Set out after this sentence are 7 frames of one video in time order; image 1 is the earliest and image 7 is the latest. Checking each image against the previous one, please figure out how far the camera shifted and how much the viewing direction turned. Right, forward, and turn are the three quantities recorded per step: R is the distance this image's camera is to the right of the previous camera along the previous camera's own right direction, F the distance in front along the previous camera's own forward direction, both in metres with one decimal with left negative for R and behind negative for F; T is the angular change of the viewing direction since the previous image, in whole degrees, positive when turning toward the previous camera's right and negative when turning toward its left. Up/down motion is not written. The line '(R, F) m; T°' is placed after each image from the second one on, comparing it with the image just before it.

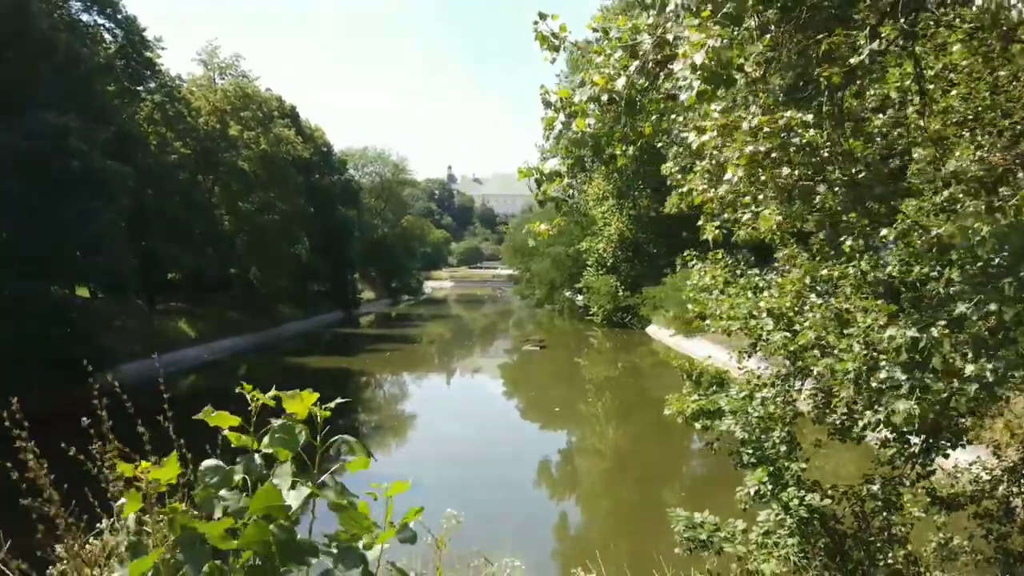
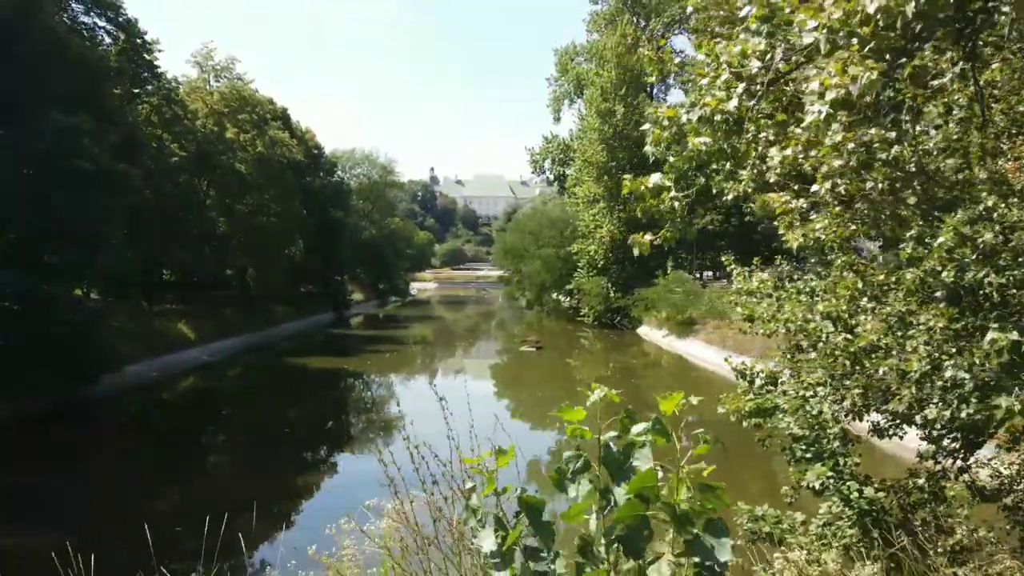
(-0.5, -0.2) m; +1°
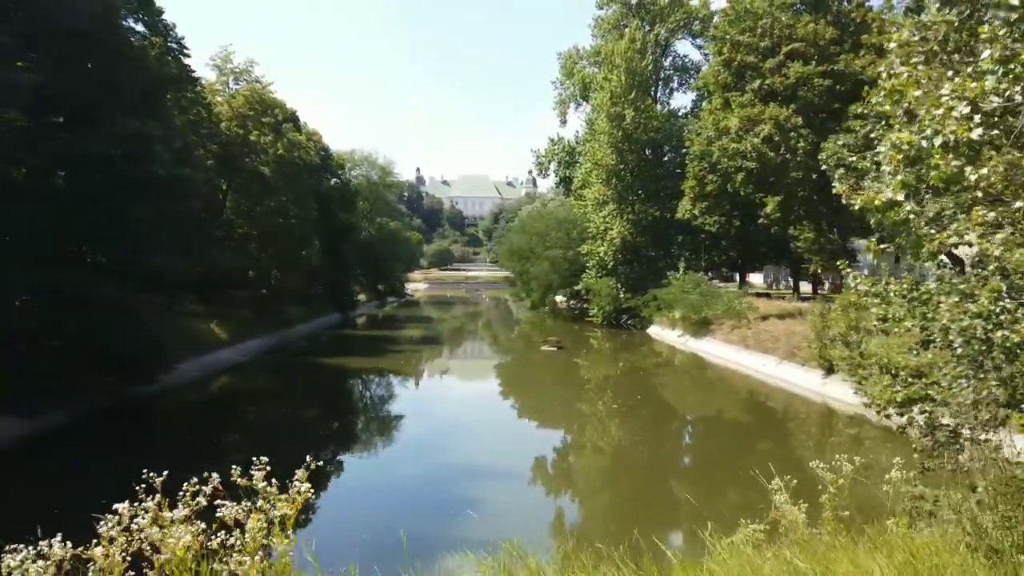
(-1.3, -0.5) m; +1°
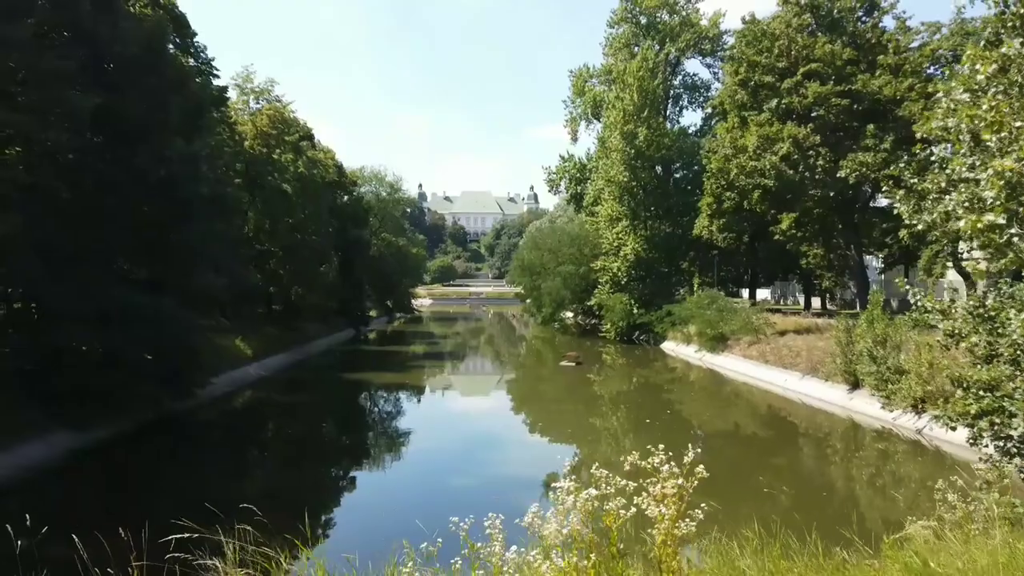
(-0.7, -0.3) m; 0°
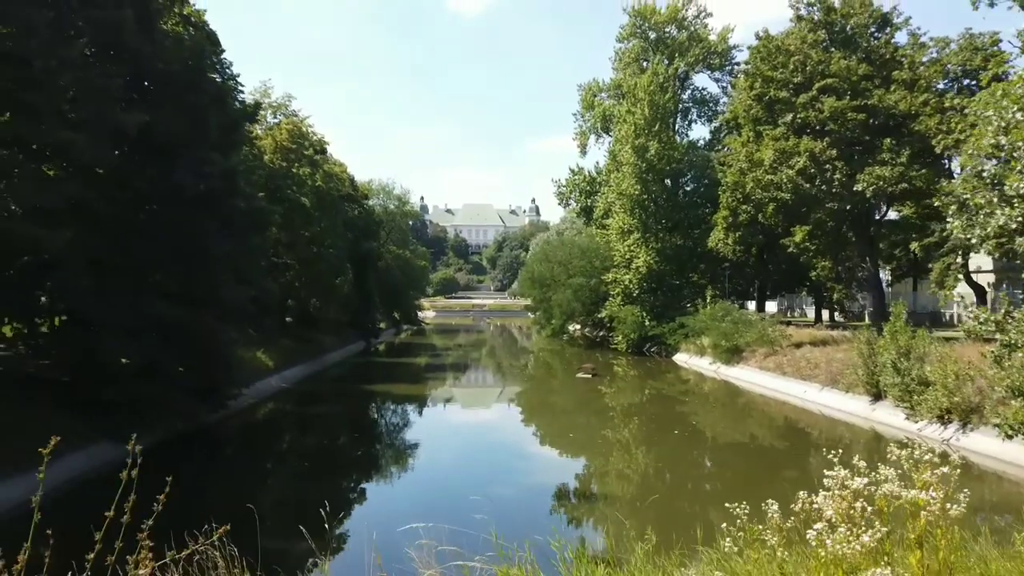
(-0.6, -0.2) m; 0°
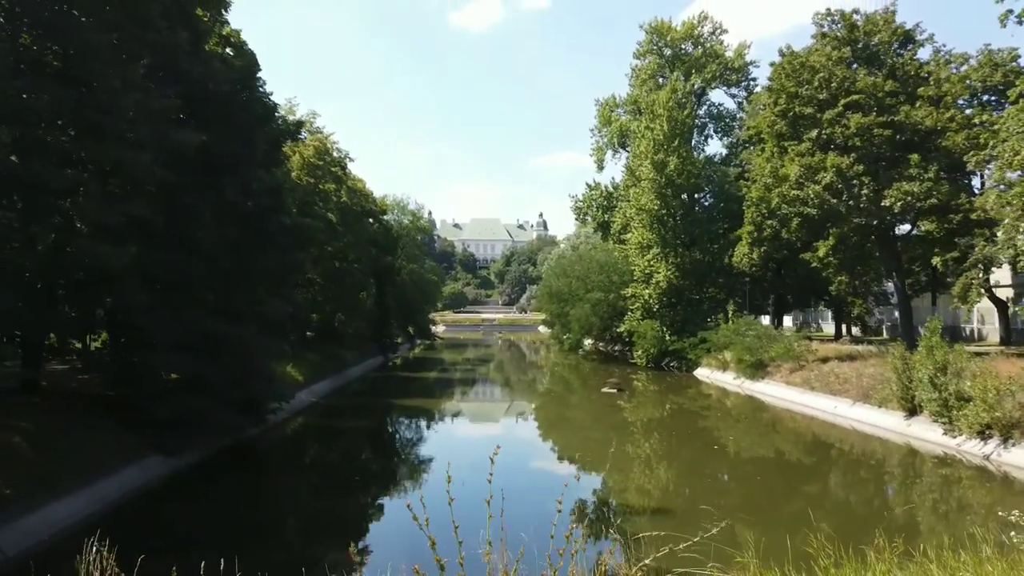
(-0.7, -0.1) m; 0°
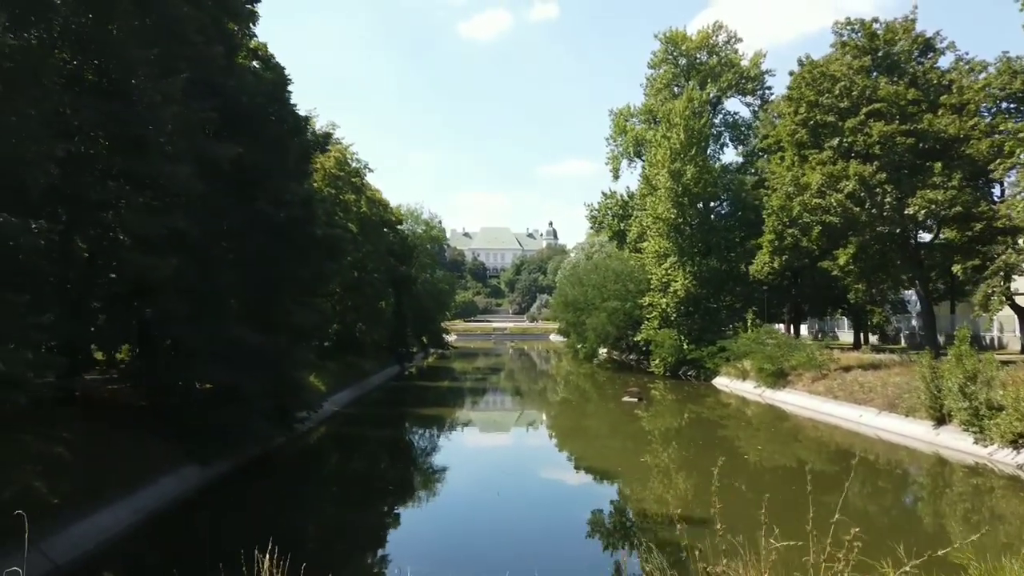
(-0.4, -0.1) m; -1°
